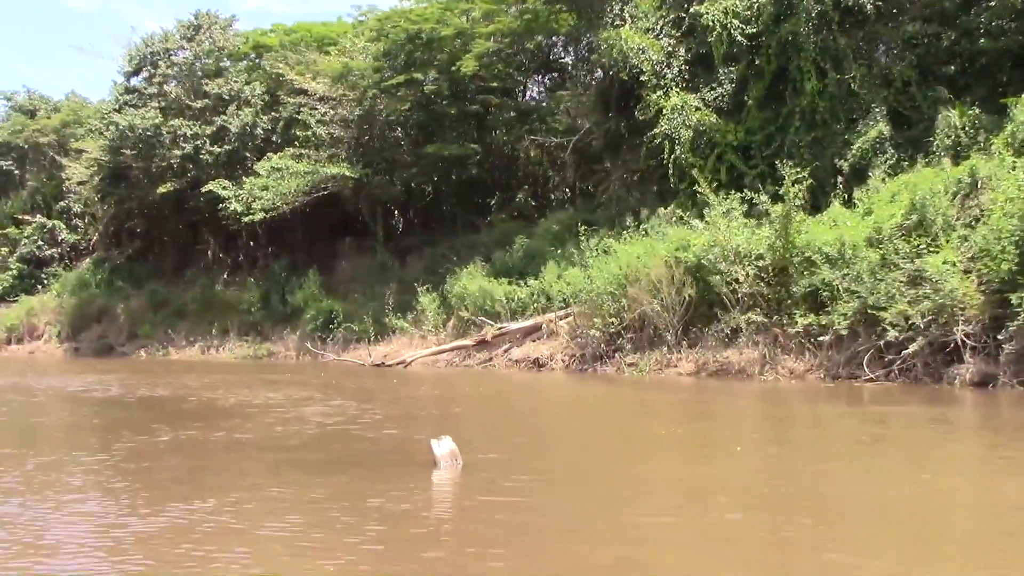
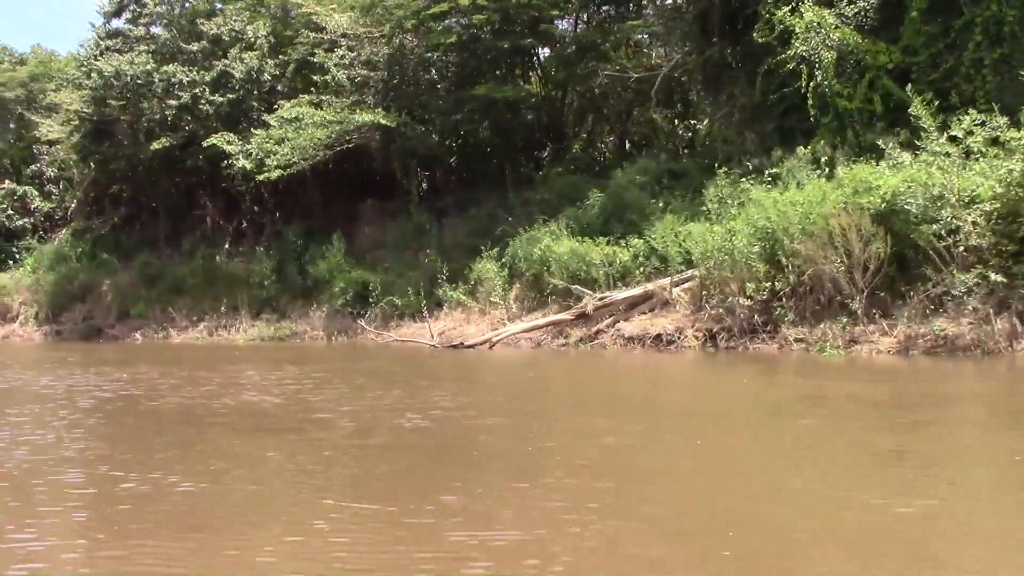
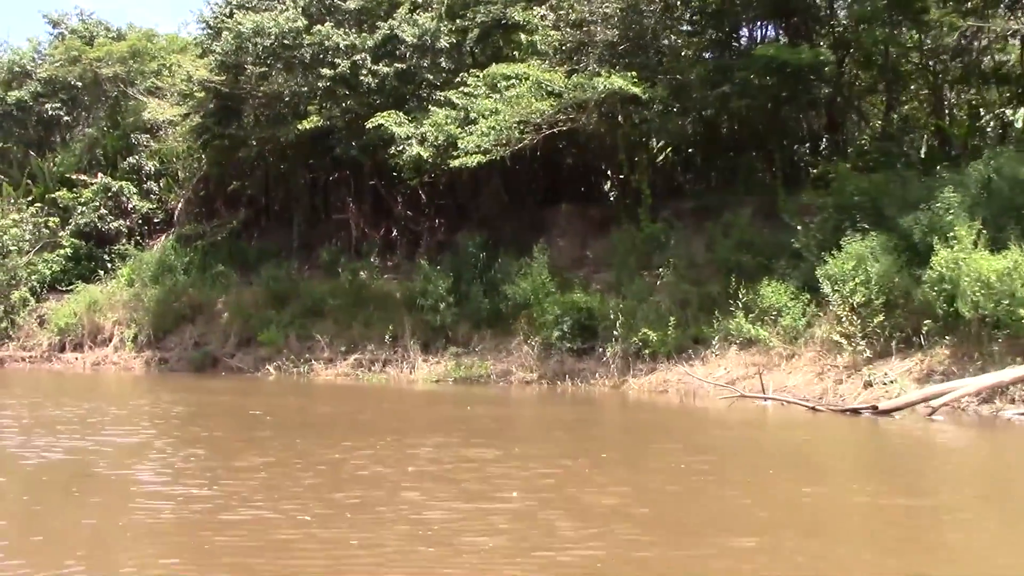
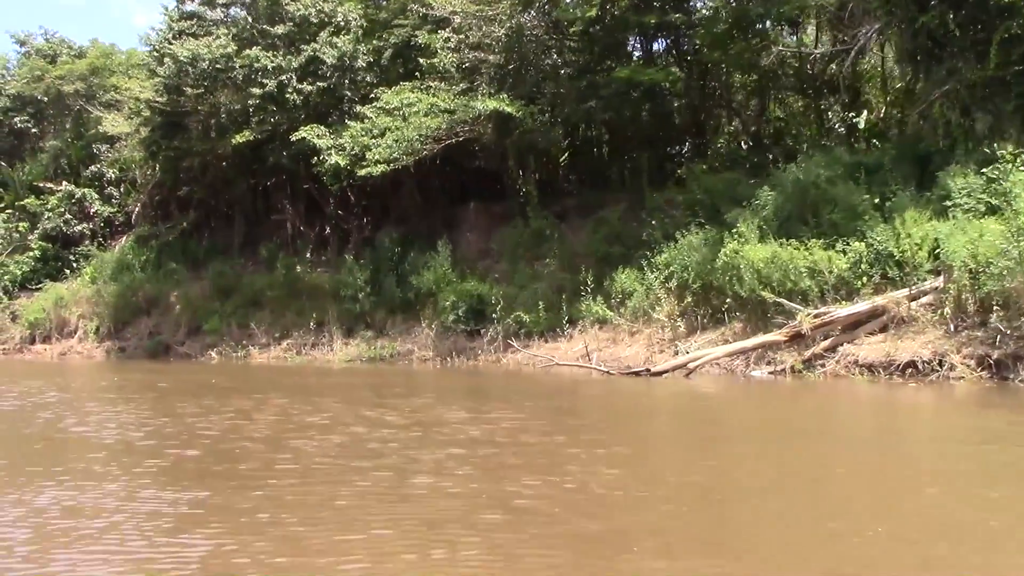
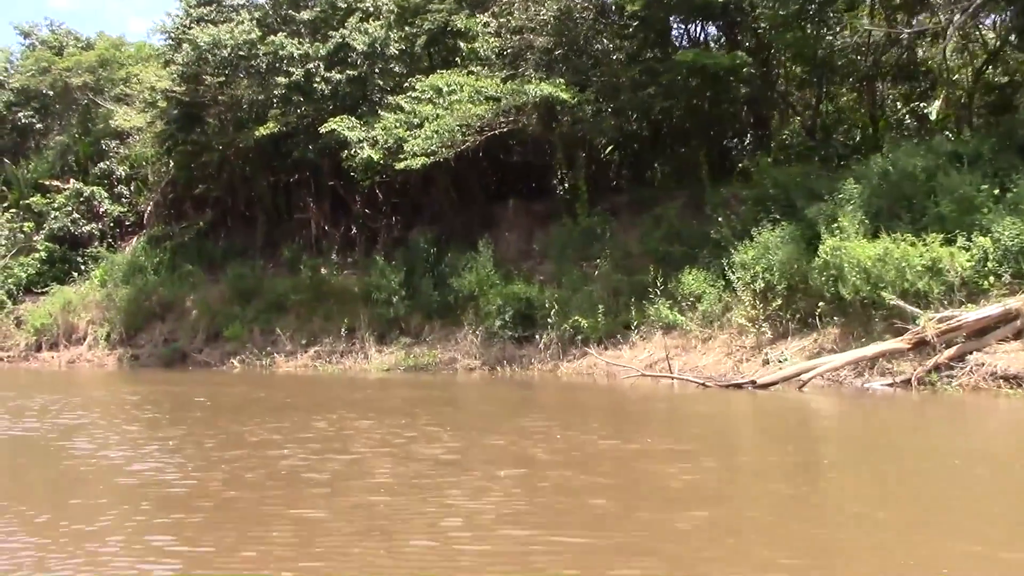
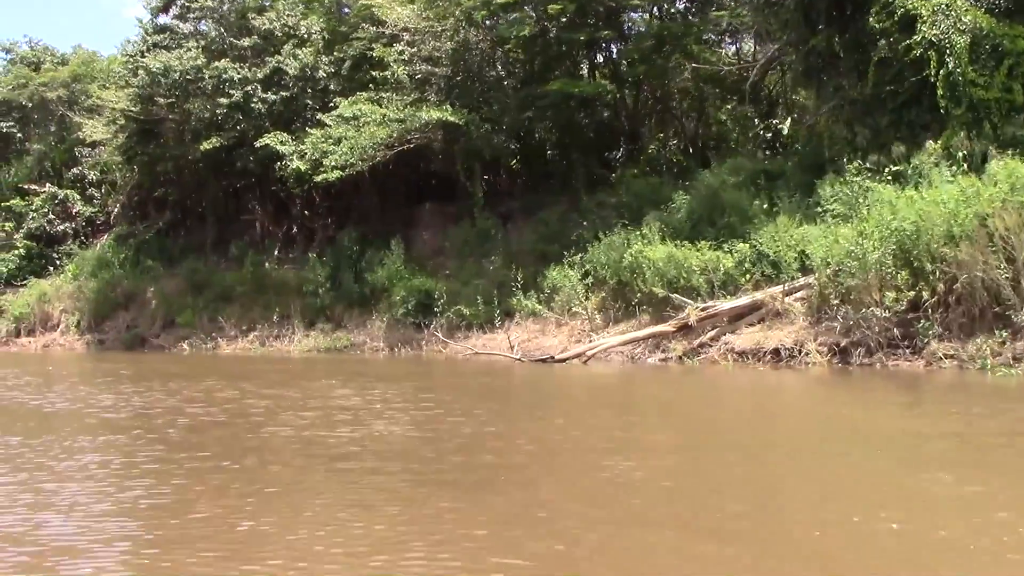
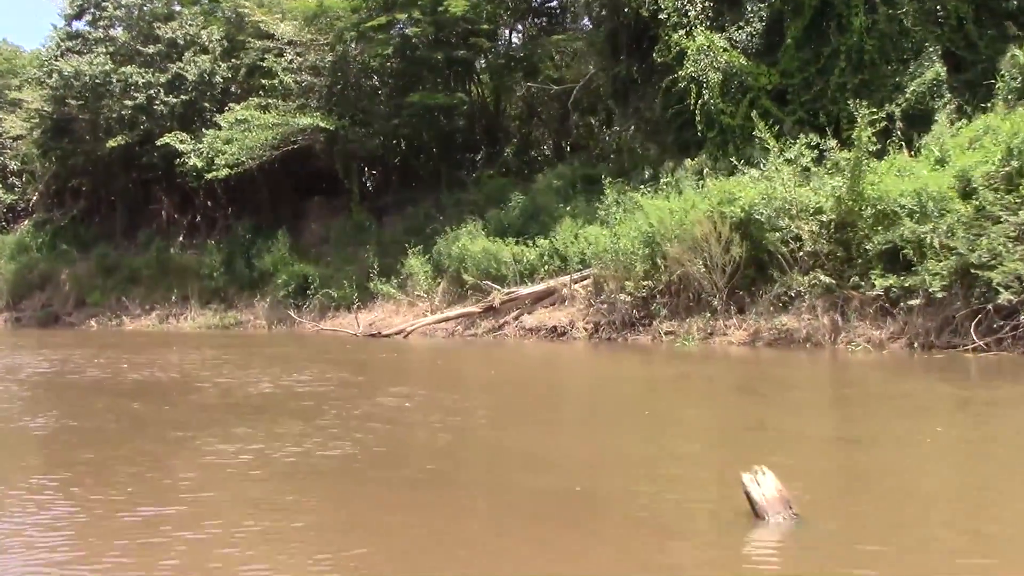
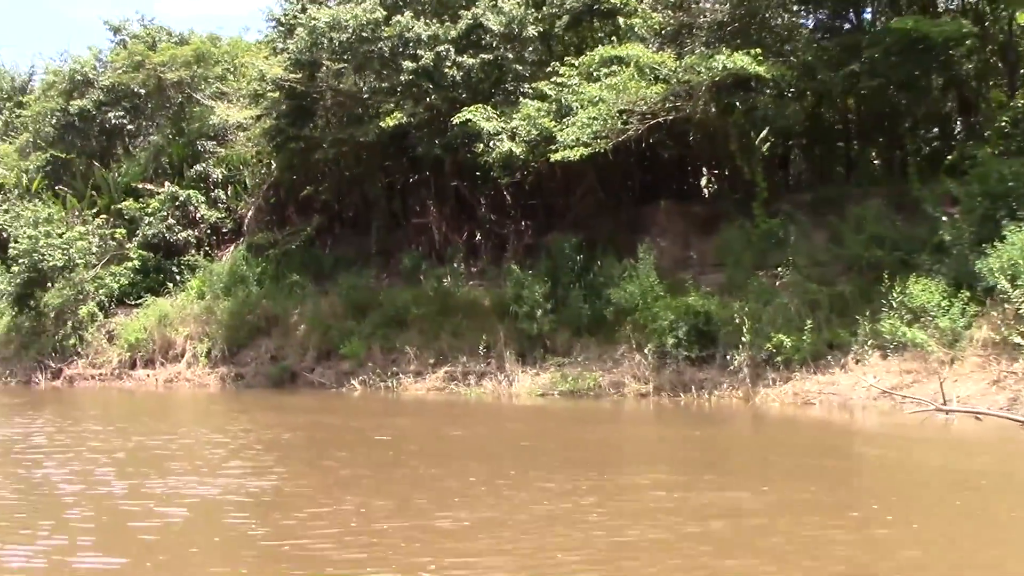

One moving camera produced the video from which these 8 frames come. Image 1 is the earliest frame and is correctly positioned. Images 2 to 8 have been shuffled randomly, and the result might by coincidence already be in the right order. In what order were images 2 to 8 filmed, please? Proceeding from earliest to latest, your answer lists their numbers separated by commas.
7, 2, 6, 4, 5, 3, 8
